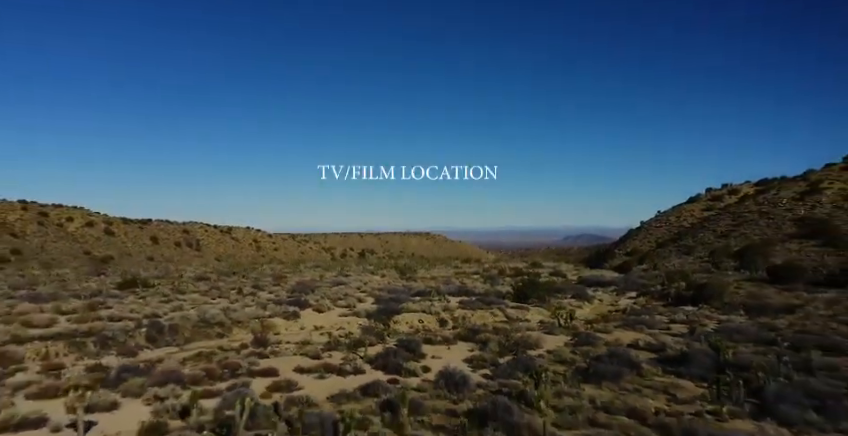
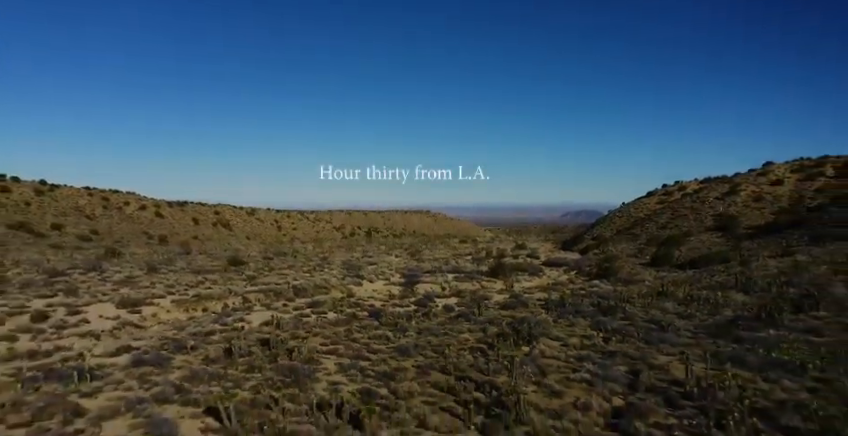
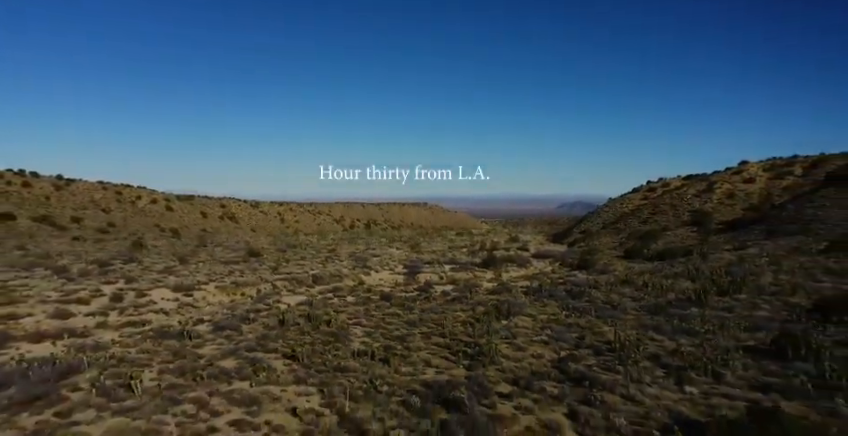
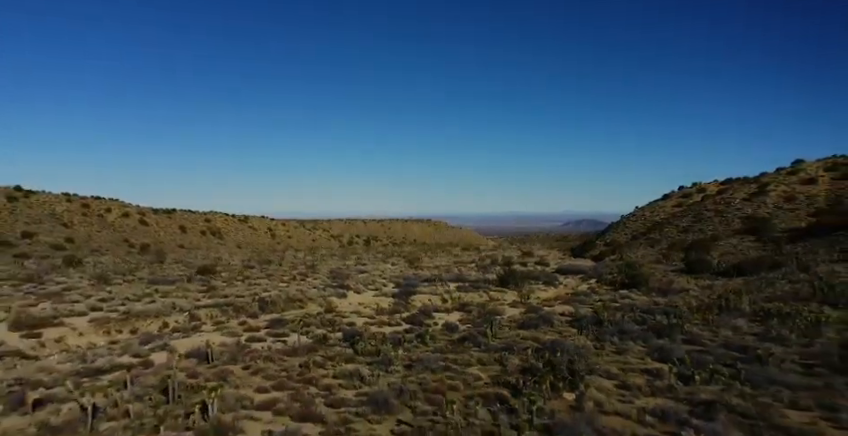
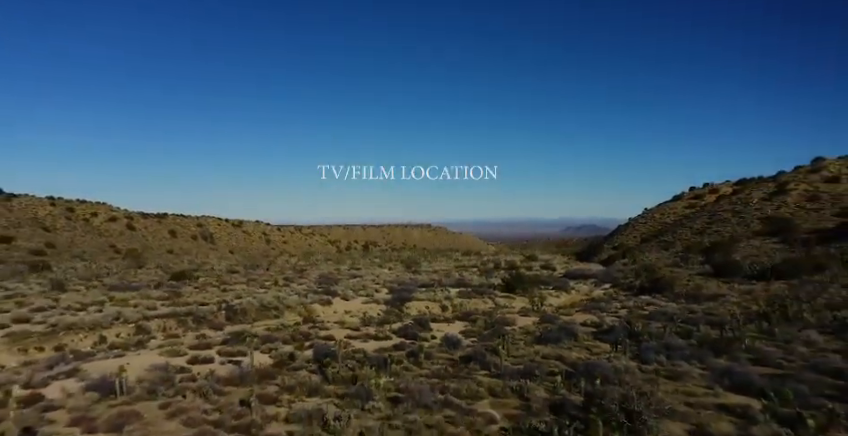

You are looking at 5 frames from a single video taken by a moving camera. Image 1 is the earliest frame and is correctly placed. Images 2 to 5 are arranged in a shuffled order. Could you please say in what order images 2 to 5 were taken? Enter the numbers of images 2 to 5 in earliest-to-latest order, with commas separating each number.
5, 4, 2, 3
